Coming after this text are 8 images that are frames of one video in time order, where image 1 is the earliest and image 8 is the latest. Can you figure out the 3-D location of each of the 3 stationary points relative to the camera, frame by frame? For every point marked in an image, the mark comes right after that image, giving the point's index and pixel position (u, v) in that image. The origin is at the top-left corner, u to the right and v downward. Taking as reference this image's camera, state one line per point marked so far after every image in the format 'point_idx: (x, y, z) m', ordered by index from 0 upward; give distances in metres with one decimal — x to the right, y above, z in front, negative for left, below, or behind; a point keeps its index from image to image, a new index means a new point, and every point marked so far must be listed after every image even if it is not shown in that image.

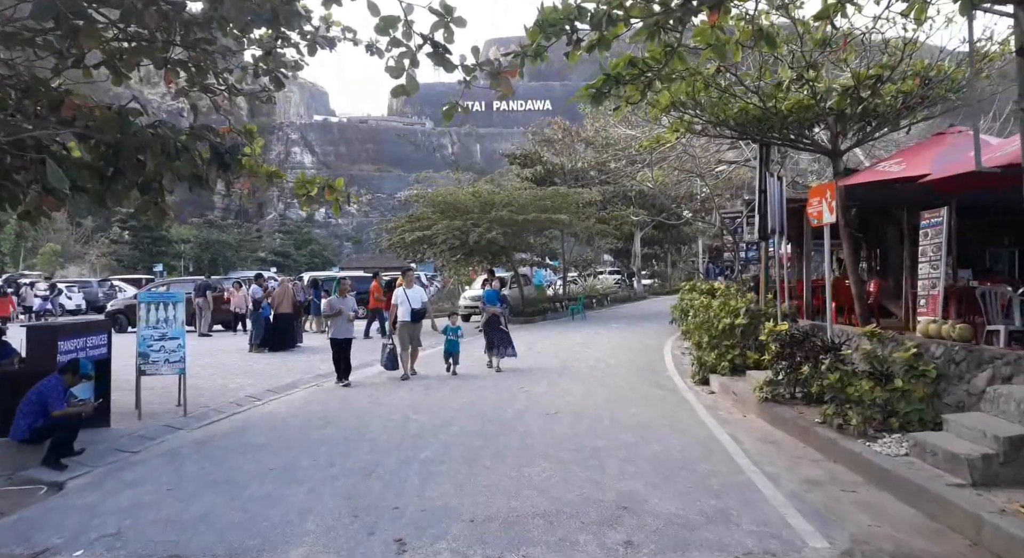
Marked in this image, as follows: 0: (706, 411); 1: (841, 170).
0: (+2.4, -1.7, +10.1) m
1: (+5.0, +1.7, +12.2) m
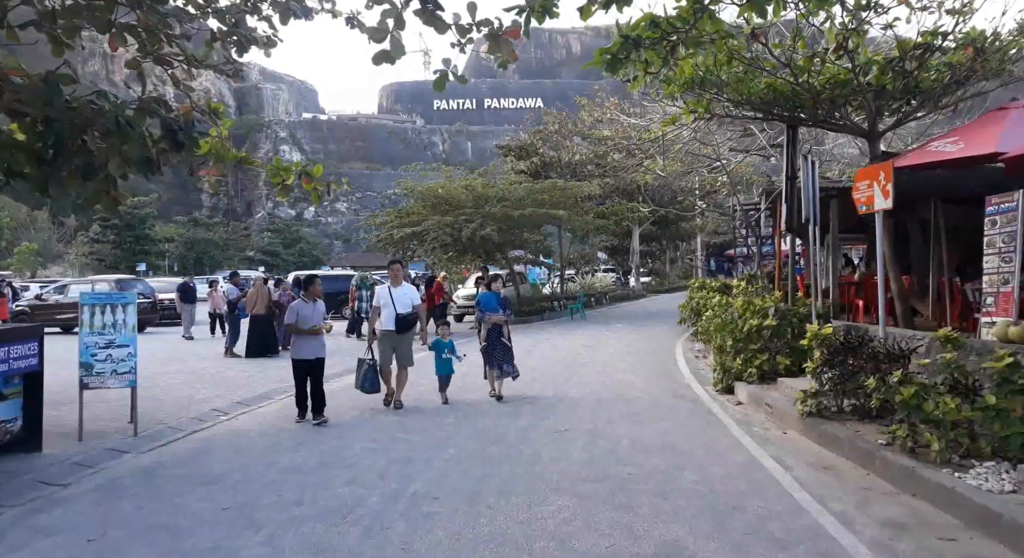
0: (+2.5, -1.6, +8.8) m
1: (+5.0, +1.7, +10.9) m
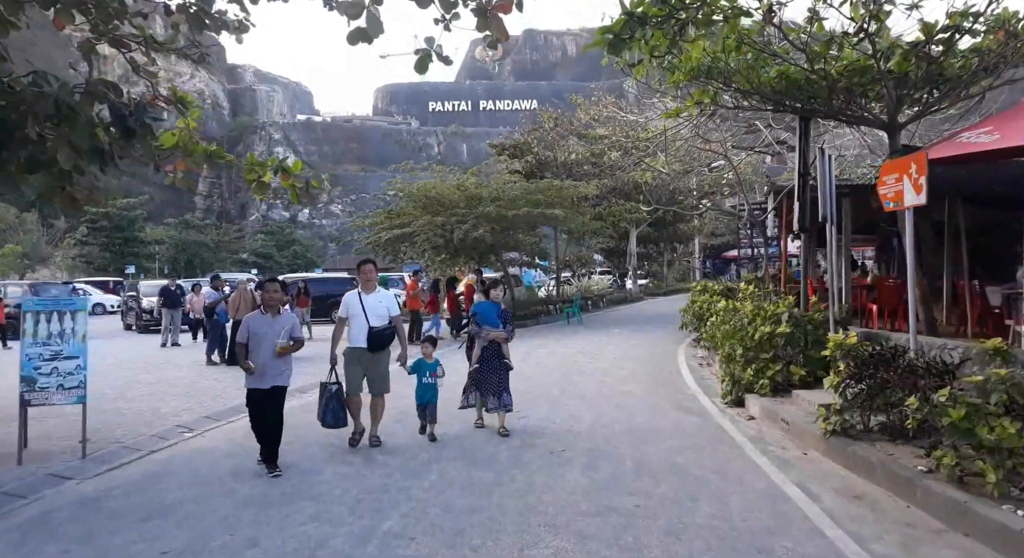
0: (+2.4, -1.6, +8.0) m
1: (+4.9, +1.7, +10.1) m
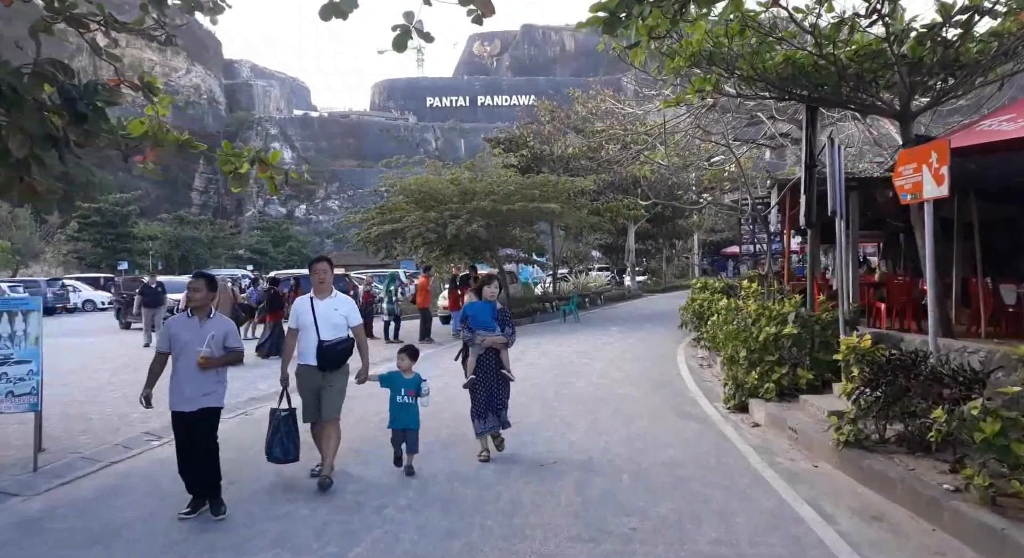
0: (+2.3, -1.6, +7.4) m
1: (+4.8, +1.7, +9.6) m
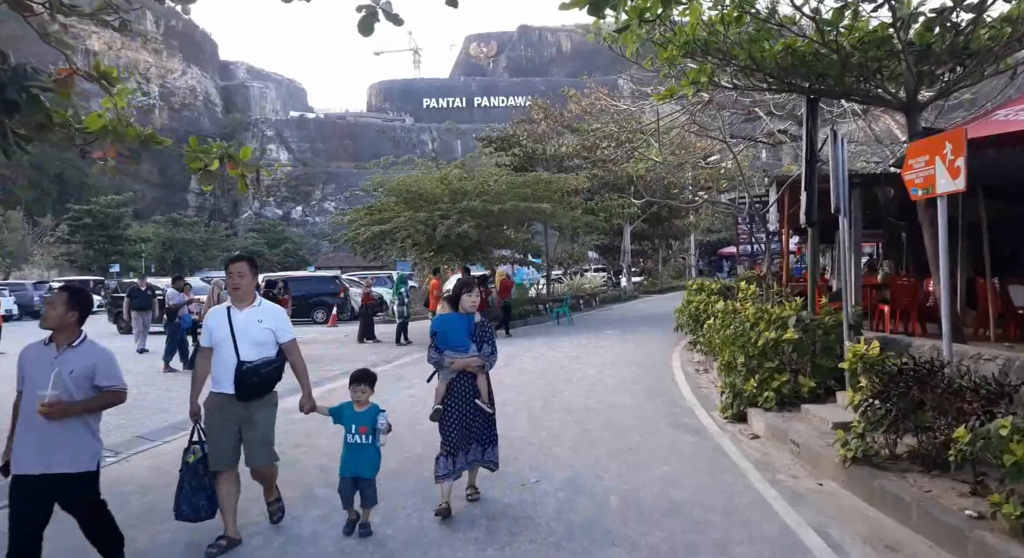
0: (+2.1, -1.6, +6.8) m
1: (+4.6, +1.7, +9.0) m
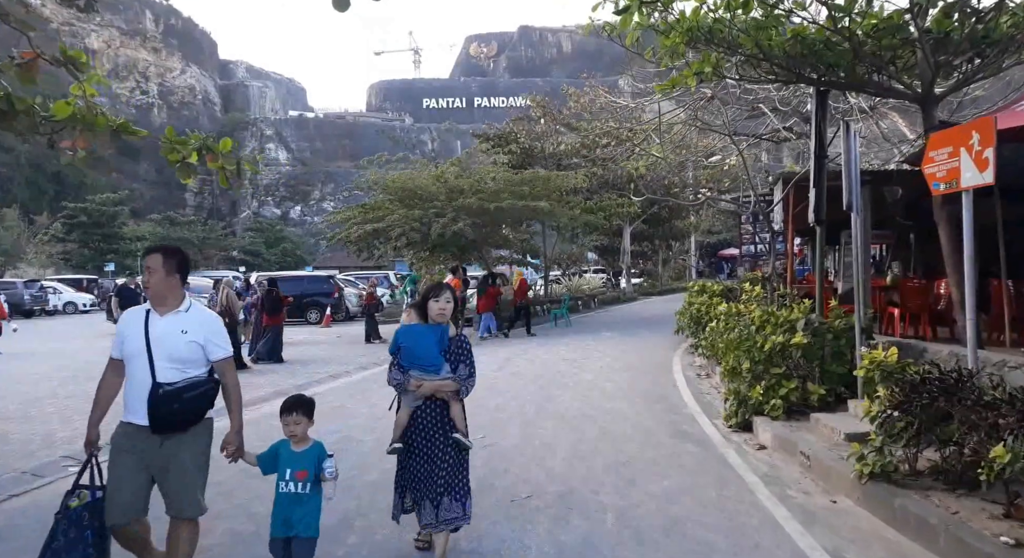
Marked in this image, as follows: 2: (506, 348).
0: (+2.0, -1.7, +6.4) m
1: (+4.5, +1.7, +8.5) m
2: (-0.1, -1.5, +17.1) m
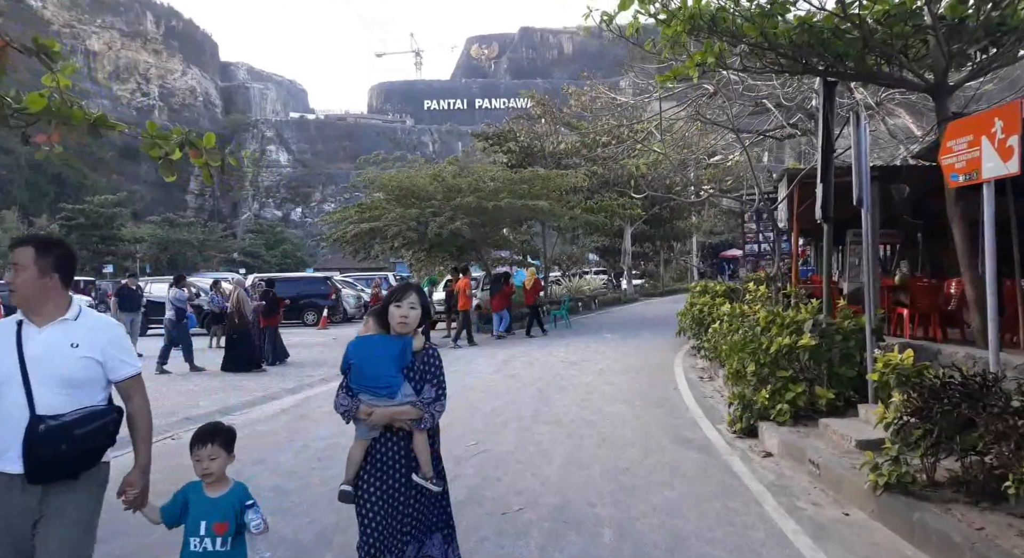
0: (+1.9, -1.6, +6.0) m
1: (+4.5, +1.7, +8.2) m
2: (-0.2, -1.5, +16.7) m
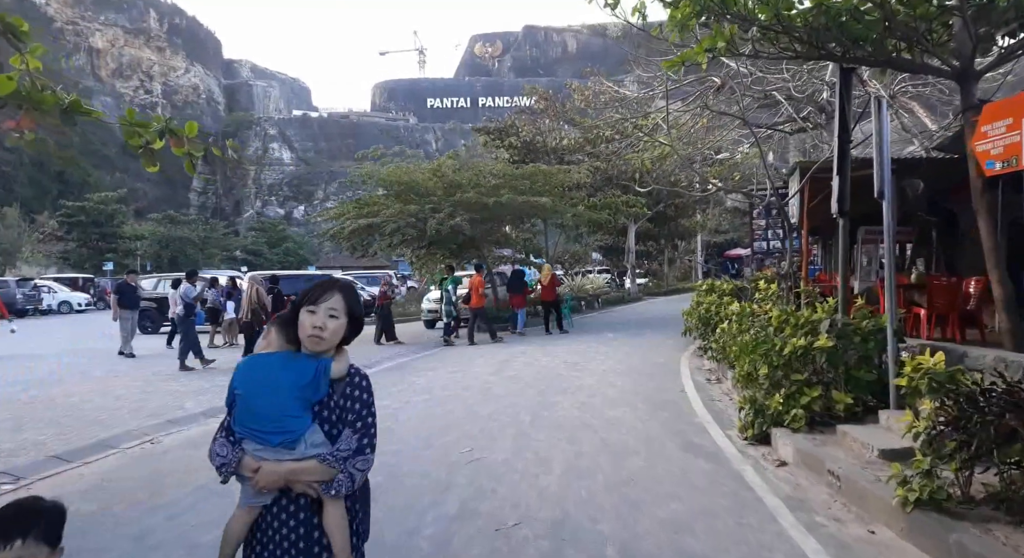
0: (+1.9, -1.6, +5.5) m
1: (+4.4, +1.7, +7.7) m
2: (-0.2, -1.4, +16.3) m
